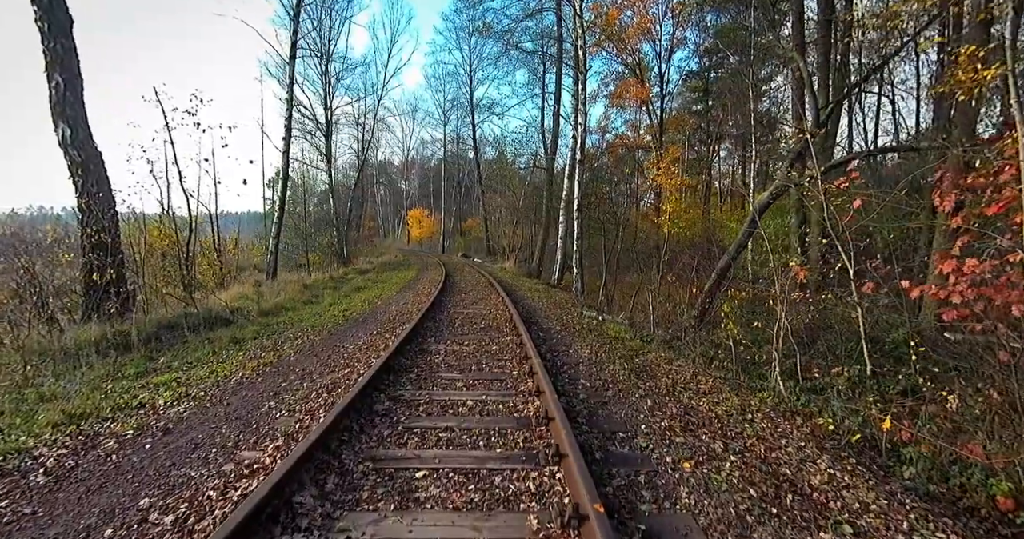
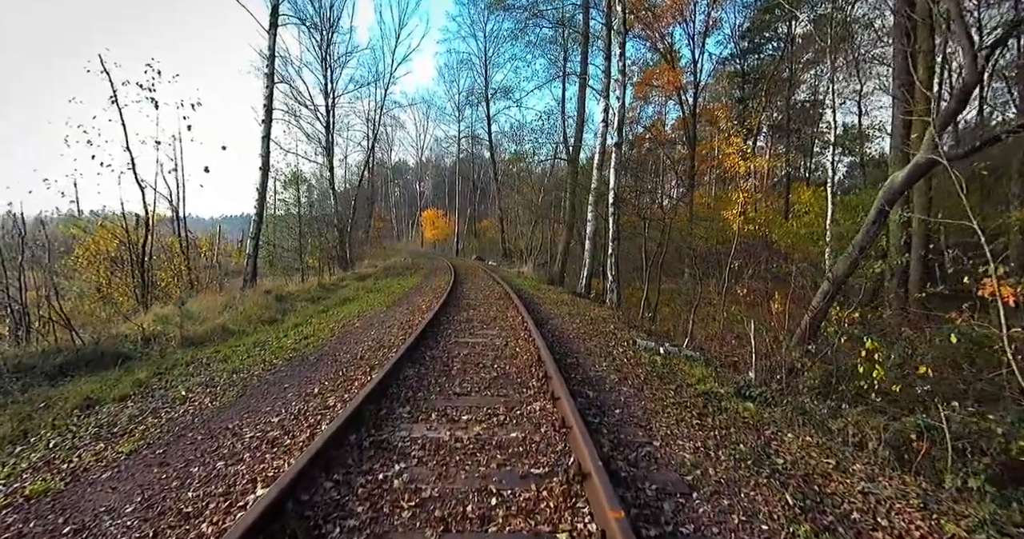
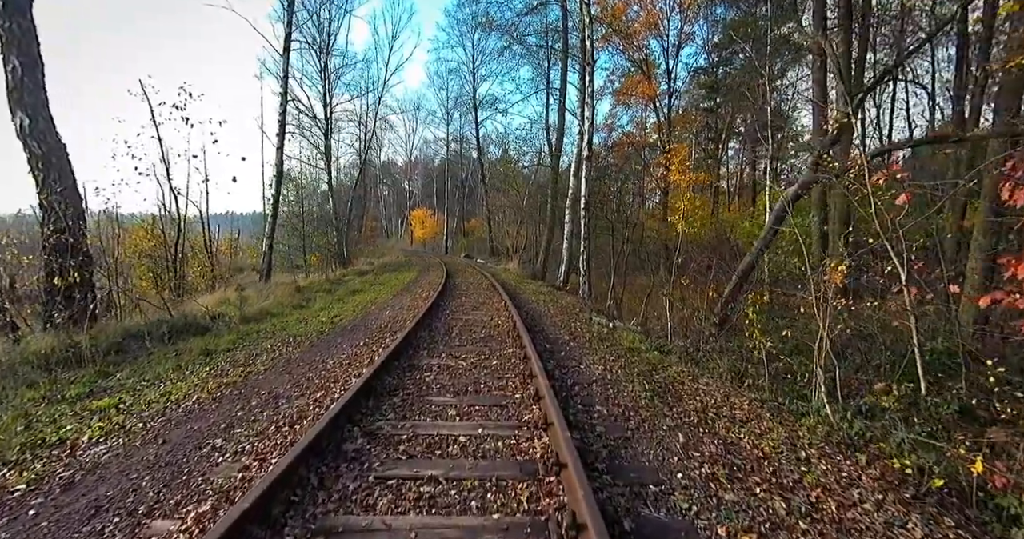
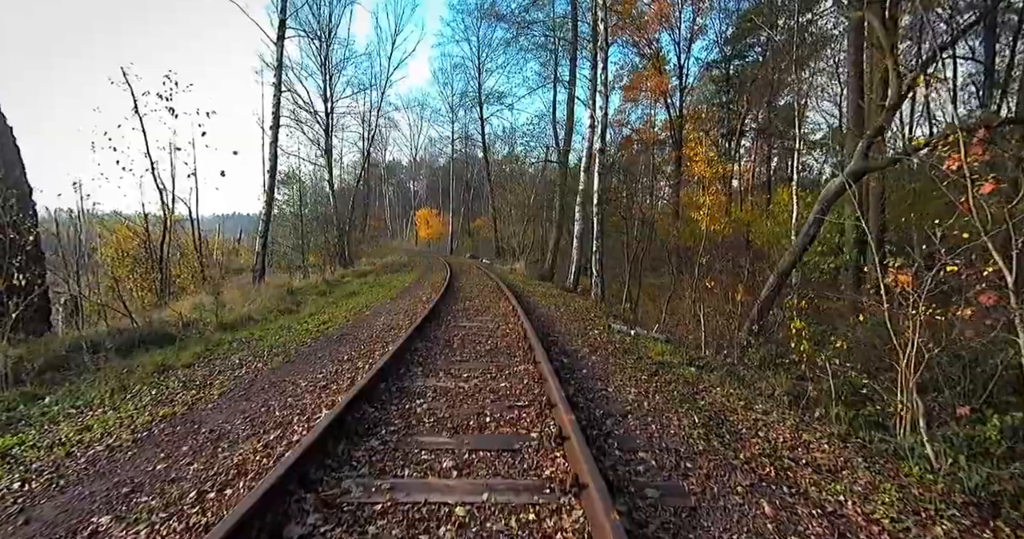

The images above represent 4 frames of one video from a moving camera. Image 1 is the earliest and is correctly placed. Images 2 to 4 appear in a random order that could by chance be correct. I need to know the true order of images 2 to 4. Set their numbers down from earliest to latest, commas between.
3, 4, 2
